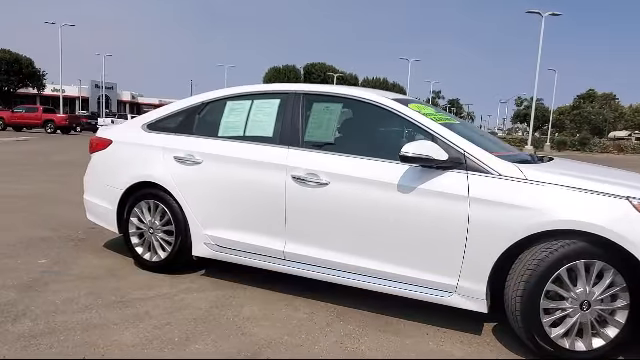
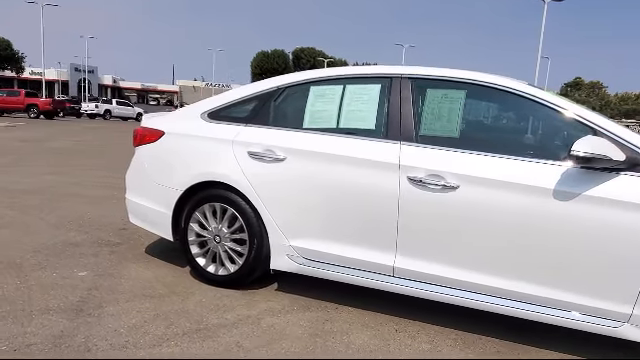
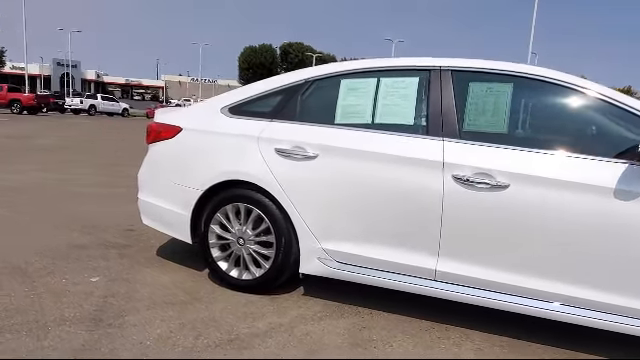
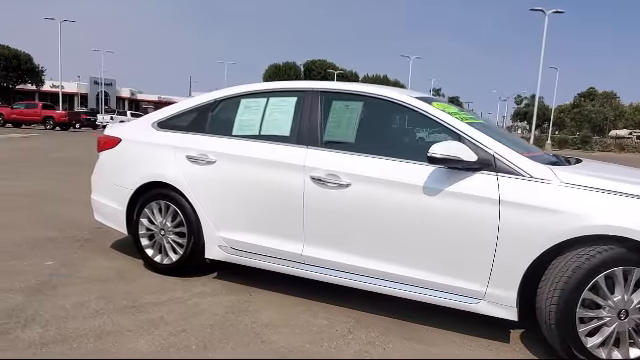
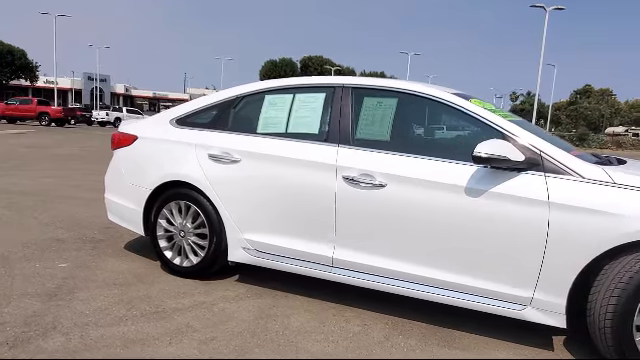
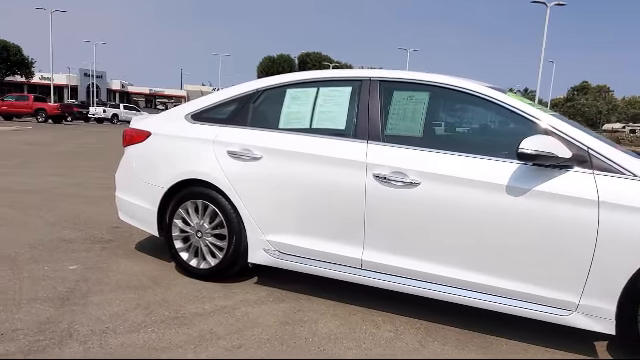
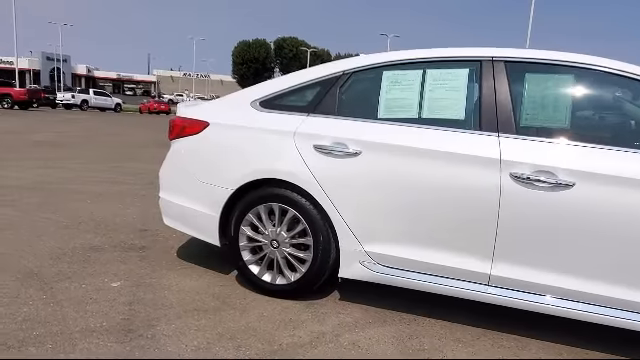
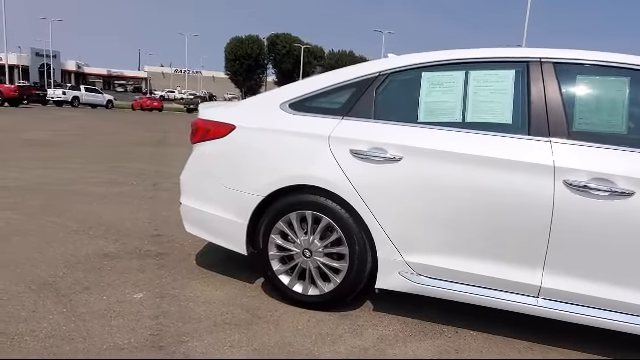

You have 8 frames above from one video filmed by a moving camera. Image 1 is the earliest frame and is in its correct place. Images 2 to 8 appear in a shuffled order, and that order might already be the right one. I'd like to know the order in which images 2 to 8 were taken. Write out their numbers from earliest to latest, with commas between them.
4, 5, 6, 2, 3, 7, 8
